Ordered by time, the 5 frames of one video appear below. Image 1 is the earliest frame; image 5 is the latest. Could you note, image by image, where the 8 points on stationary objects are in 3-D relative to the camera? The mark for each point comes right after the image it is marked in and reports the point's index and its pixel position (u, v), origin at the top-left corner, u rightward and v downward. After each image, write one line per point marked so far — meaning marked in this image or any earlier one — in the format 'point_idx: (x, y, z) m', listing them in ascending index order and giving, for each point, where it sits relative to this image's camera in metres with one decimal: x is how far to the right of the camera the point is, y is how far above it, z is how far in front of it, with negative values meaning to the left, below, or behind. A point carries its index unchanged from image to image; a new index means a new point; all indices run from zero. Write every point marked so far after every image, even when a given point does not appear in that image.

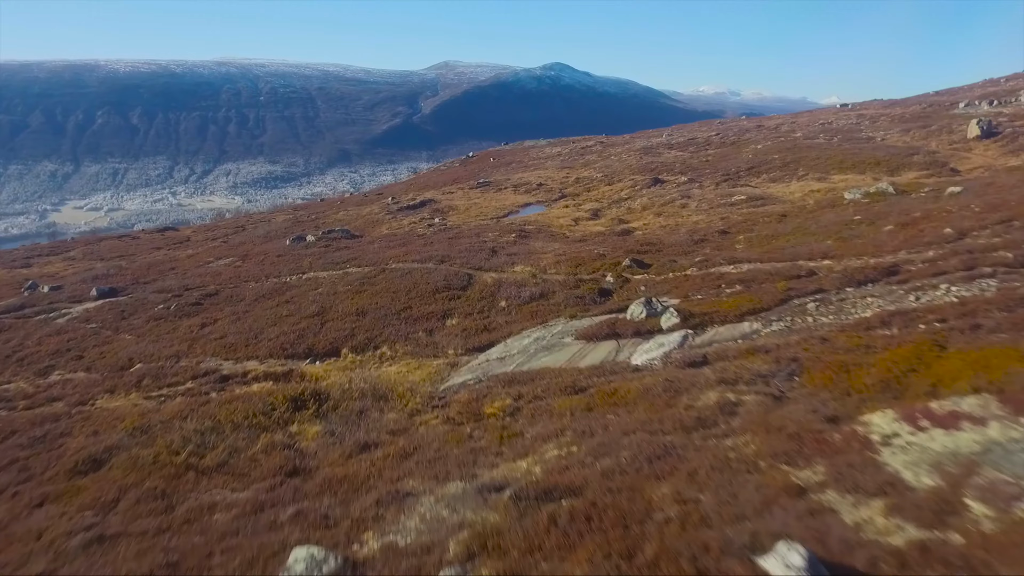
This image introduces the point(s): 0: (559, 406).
0: (+1.0, -2.6, +17.5) m
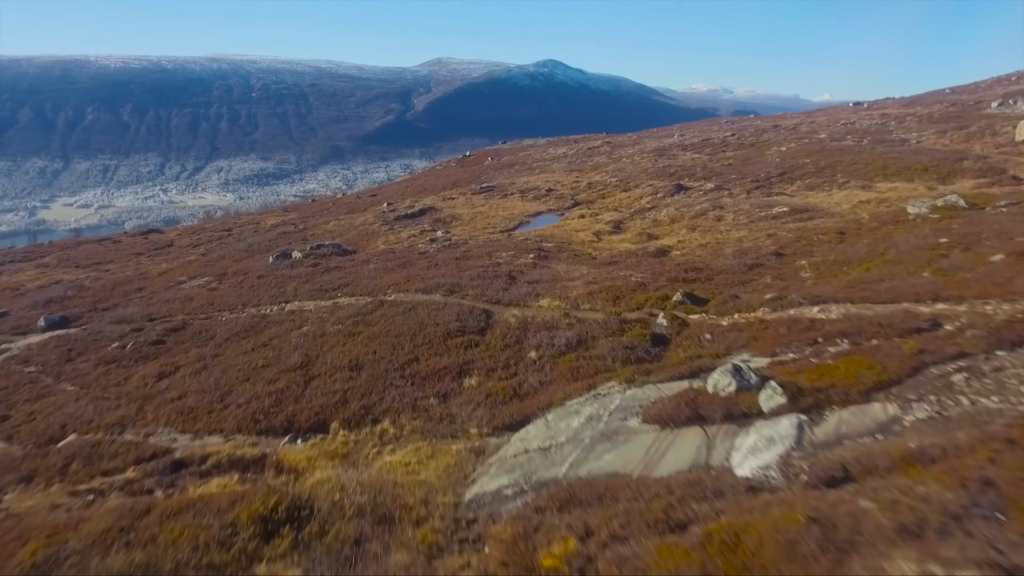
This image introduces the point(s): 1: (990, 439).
0: (+2.1, -4.0, +11.6) m
1: (+8.5, -2.7, +14.3) m
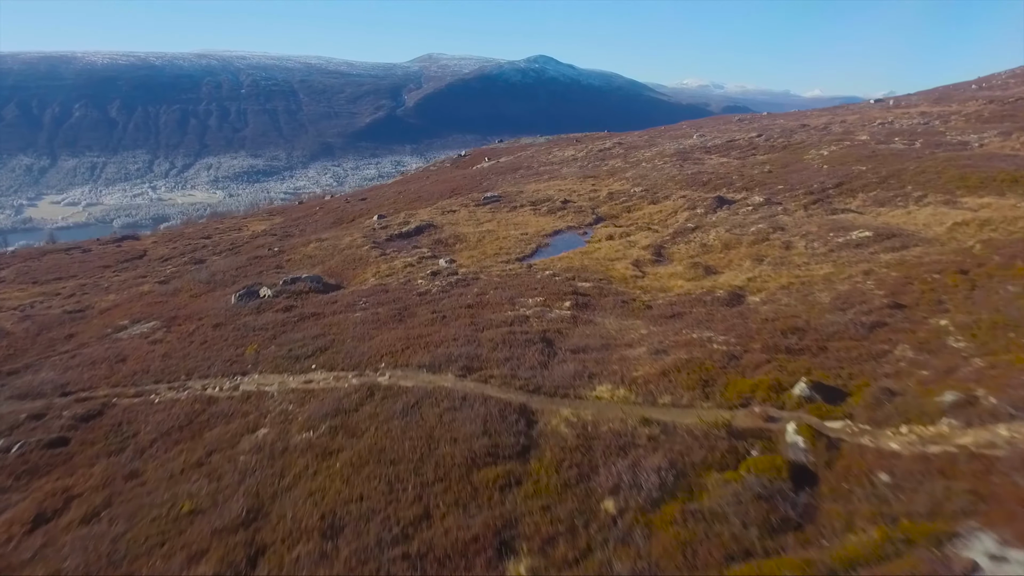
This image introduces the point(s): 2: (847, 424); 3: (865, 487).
0: (+3.4, -6.2, +2.9) m
1: (+9.9, -4.9, +5.7) m
2: (+7.5, -3.0, +18.0) m
3: (+6.7, -3.7, +15.2) m
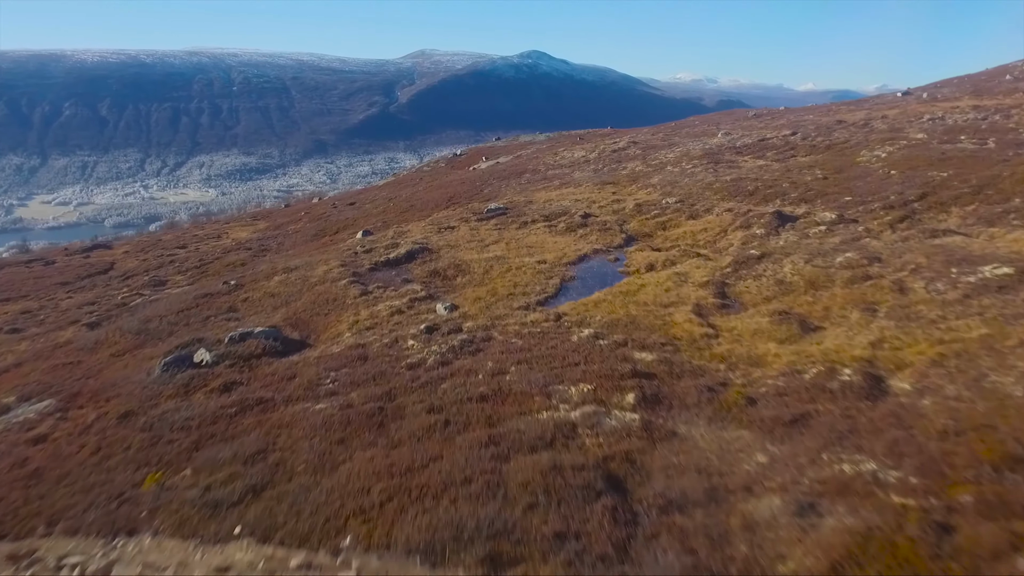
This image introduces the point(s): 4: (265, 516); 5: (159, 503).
0: (+4.5, -8.4, -6.6) m
1: (+10.9, -7.0, -3.7) m
2: (+8.4, -5.1, +8.5) m
3: (+7.6, -5.8, +5.8) m
4: (-4.8, -4.4, +15.8) m
5: (-7.6, -4.5, +17.4) m
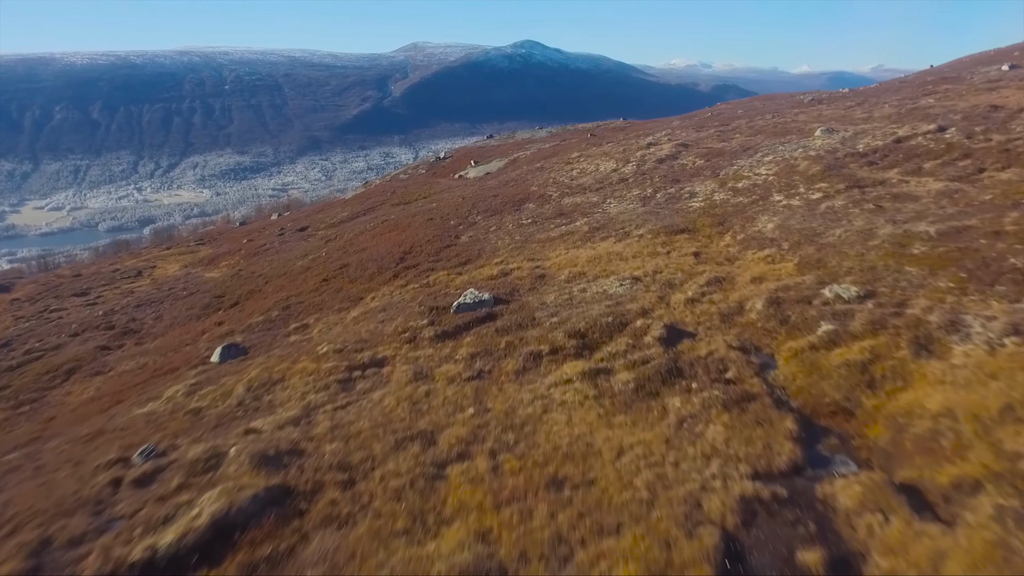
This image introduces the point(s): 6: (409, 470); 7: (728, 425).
0: (+4.7, -15.0, -33.7) m
1: (+11.0, -13.4, -30.8) m
2: (+8.5, -11.4, -18.6) m
3: (+7.7, -12.1, -21.3) m
4: (-4.7, -11.0, -11.3) m
5: (-7.5, -11.2, -9.7) m
6: (-2.3, -3.9, +16.9) m
7: (+4.8, -2.9, +18.1) m
